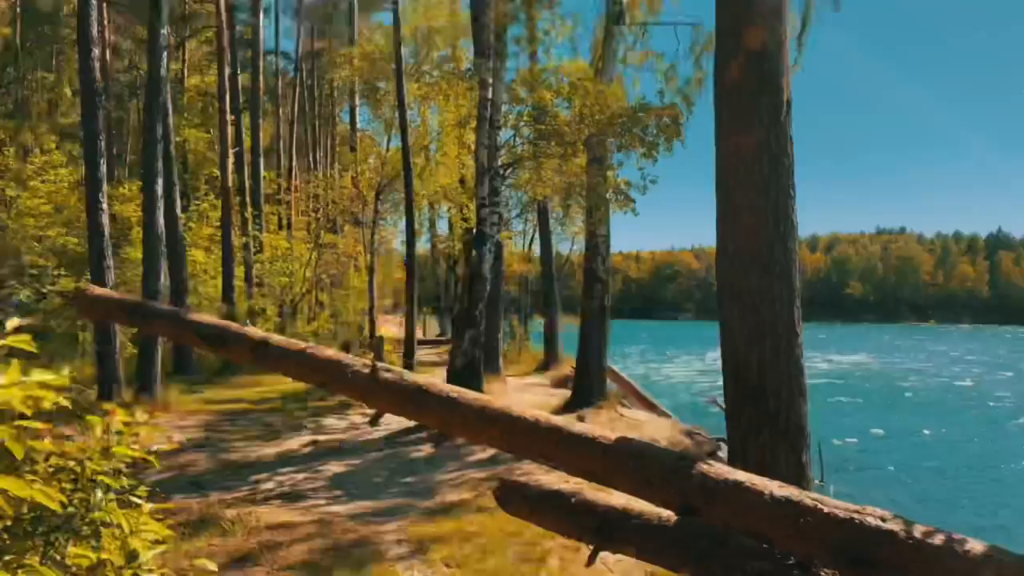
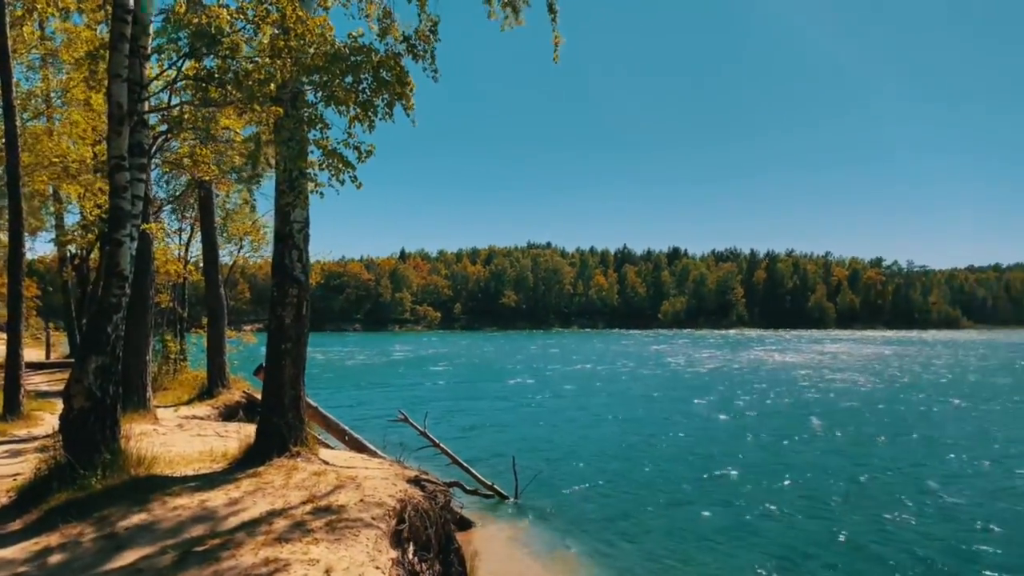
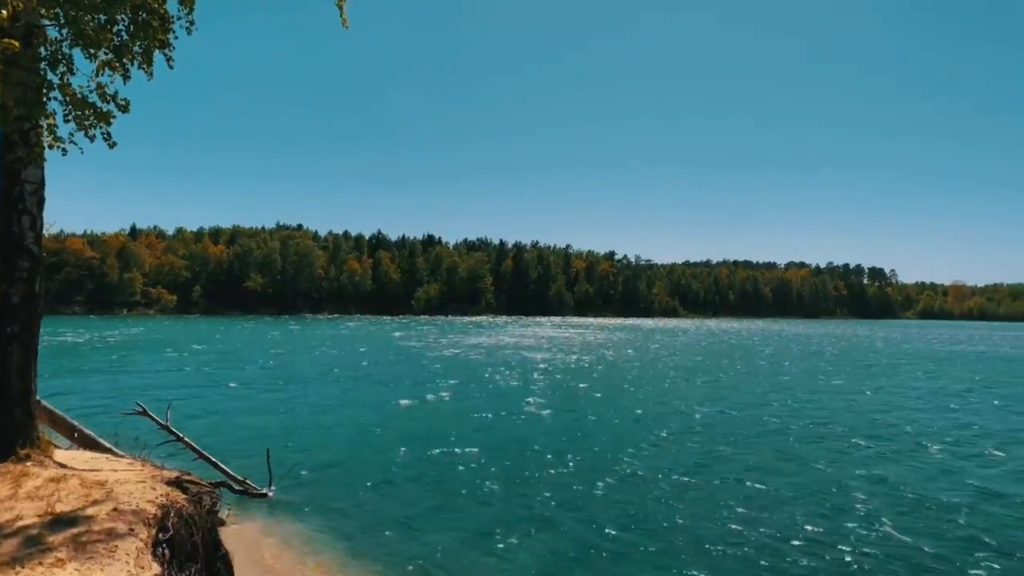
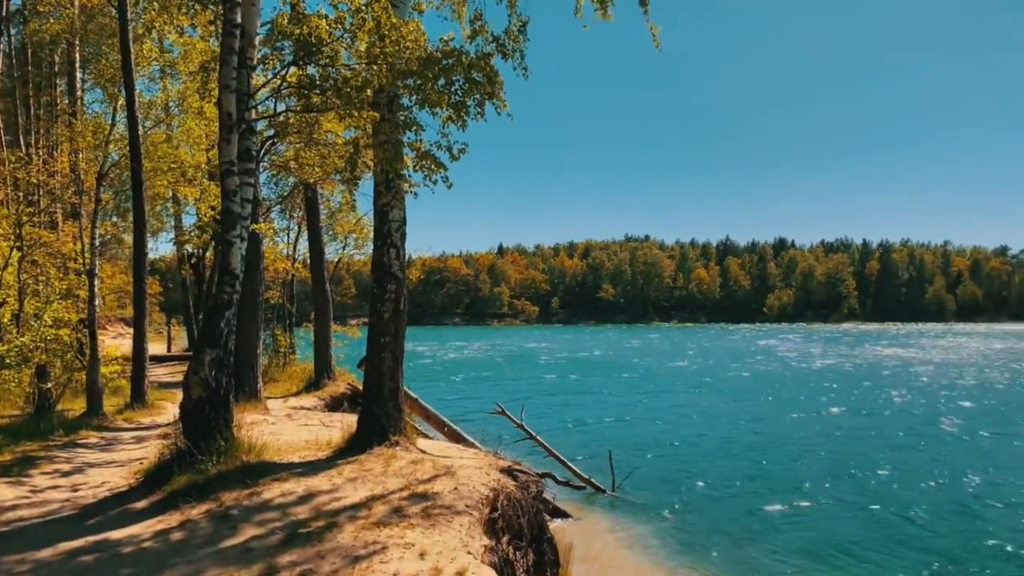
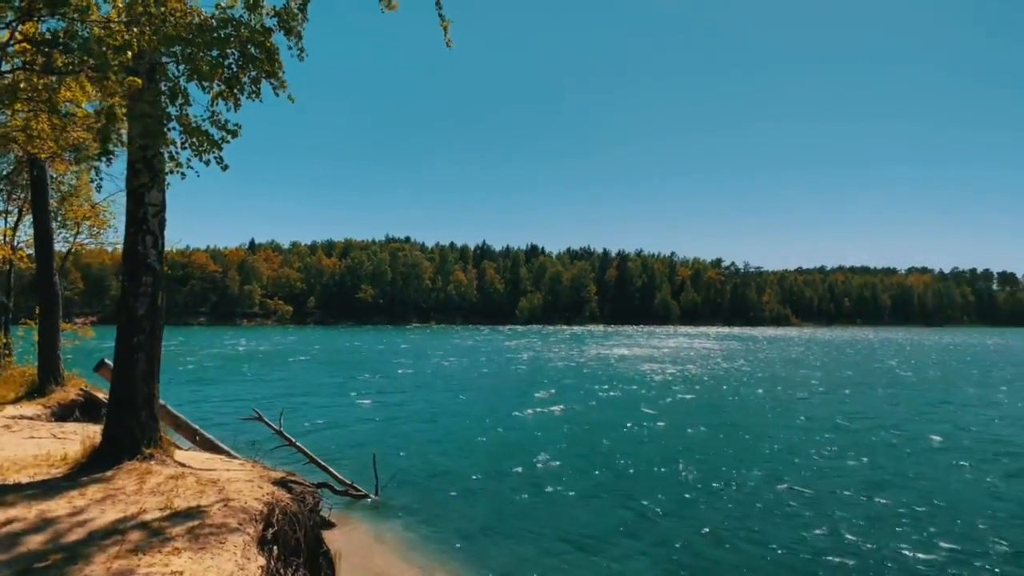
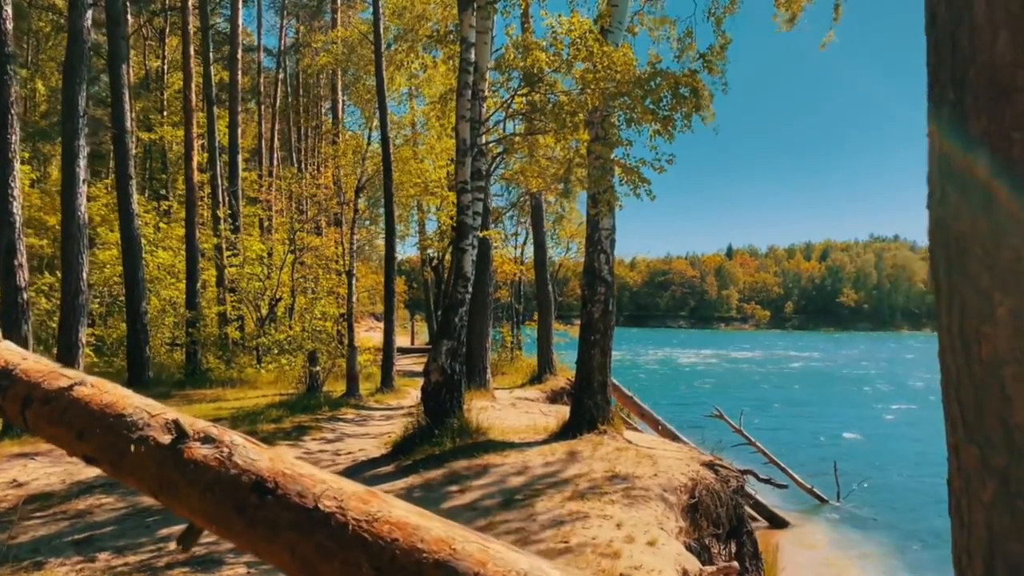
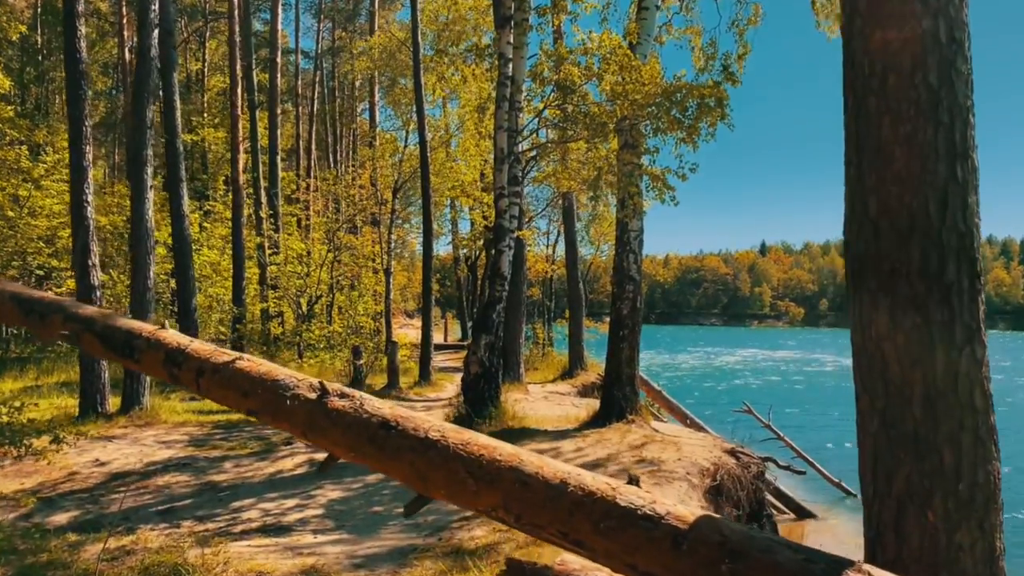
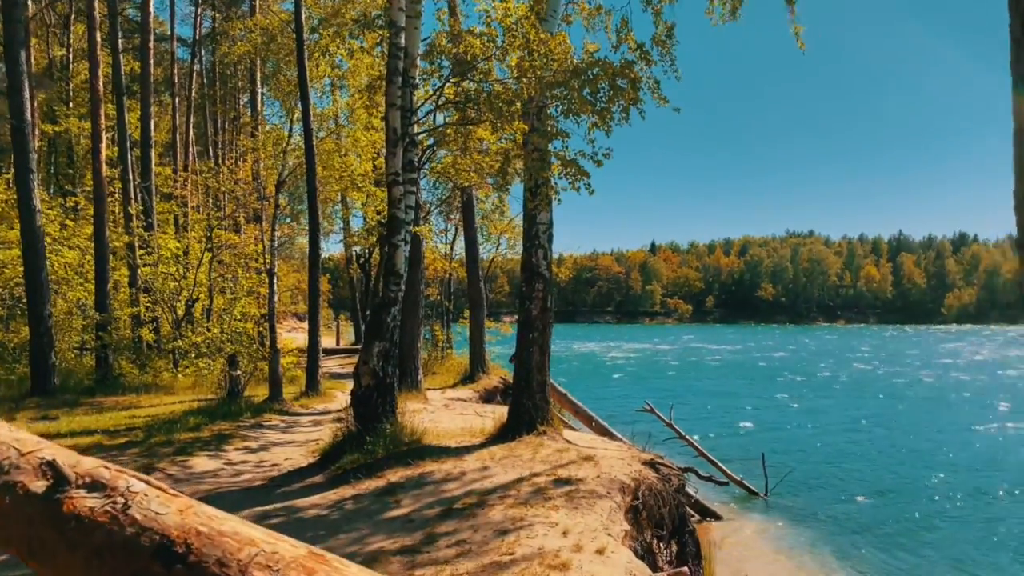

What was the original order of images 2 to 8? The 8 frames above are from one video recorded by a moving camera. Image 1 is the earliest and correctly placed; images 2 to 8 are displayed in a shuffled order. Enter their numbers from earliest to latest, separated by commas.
7, 6, 8, 4, 2, 5, 3
